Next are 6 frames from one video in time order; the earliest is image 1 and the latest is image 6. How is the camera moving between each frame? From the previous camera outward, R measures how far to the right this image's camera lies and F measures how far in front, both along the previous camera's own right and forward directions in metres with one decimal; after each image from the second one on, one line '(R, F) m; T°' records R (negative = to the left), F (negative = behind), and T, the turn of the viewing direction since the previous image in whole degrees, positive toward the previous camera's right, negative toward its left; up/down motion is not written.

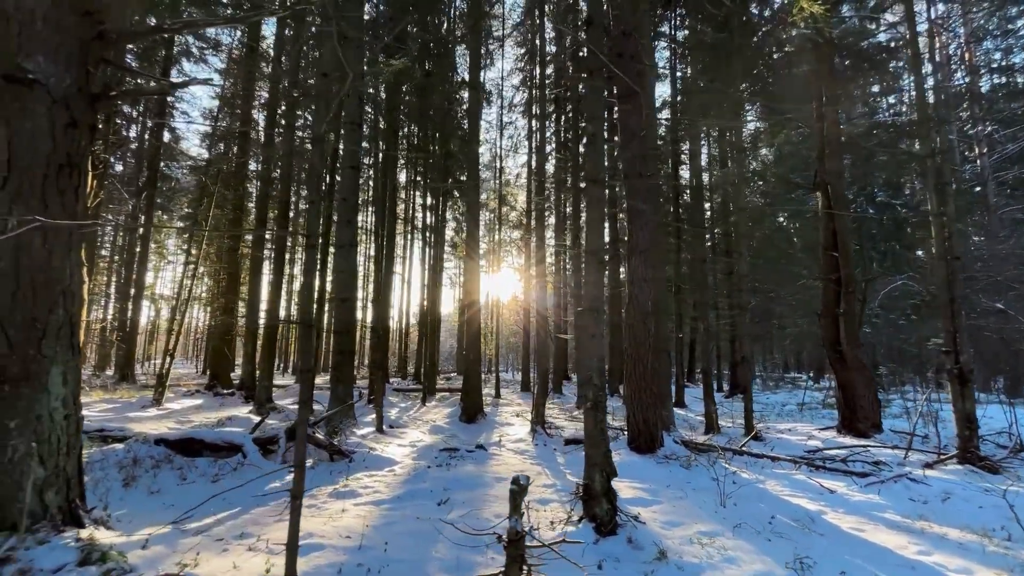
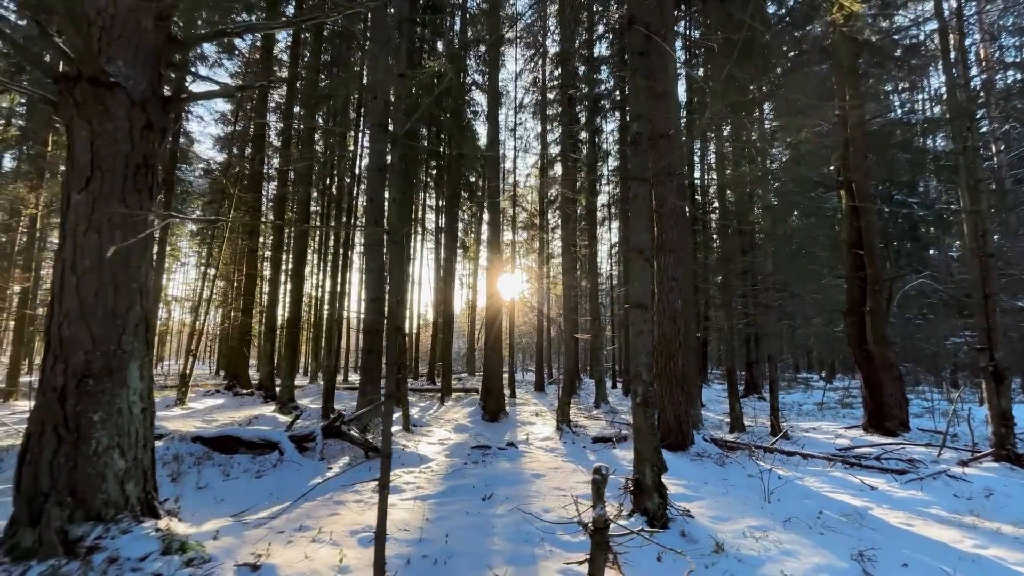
(-0.4, -0.1) m; -1°
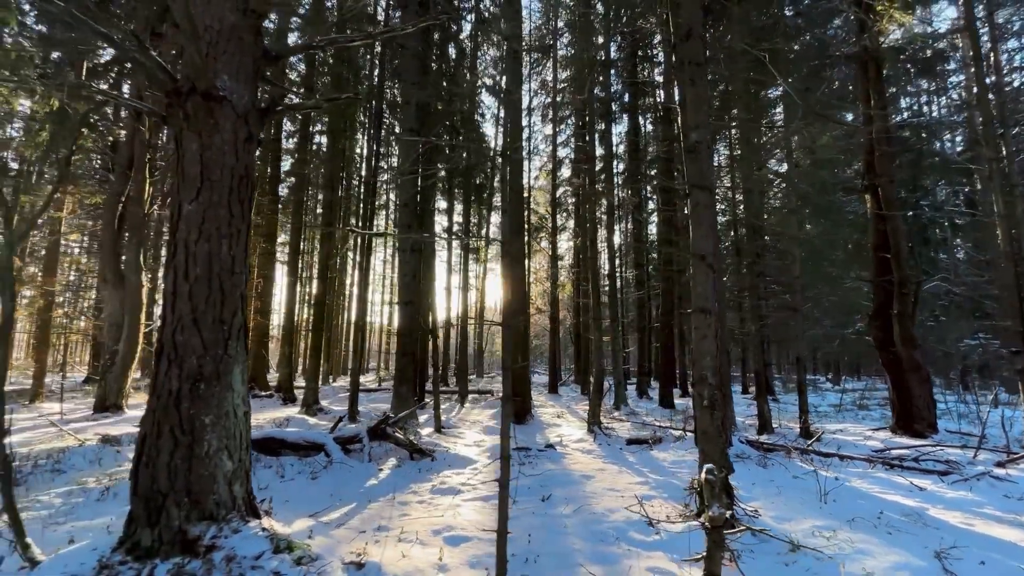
(-0.6, -0.1) m; 0°
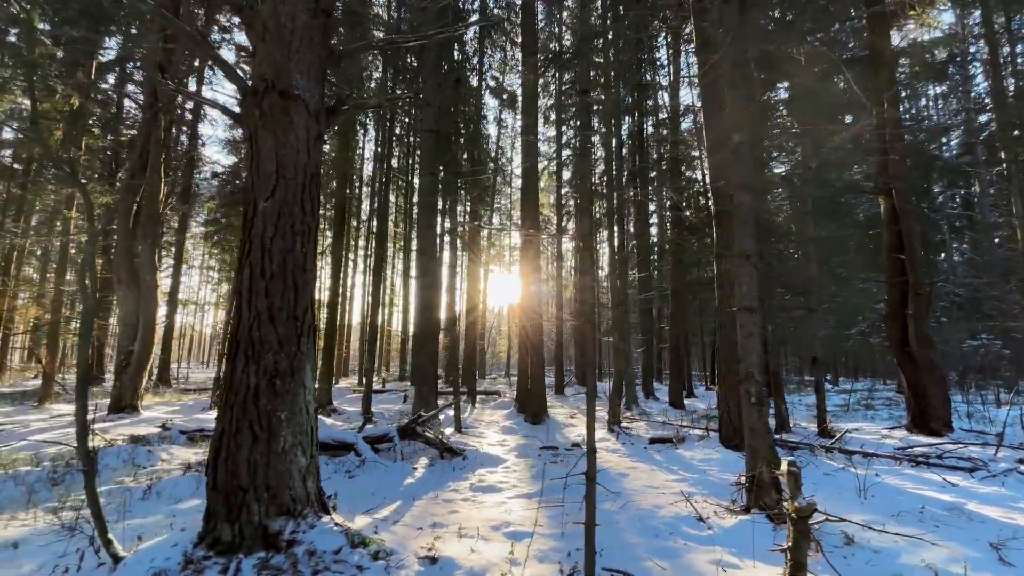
(-0.5, 0.0) m; +1°
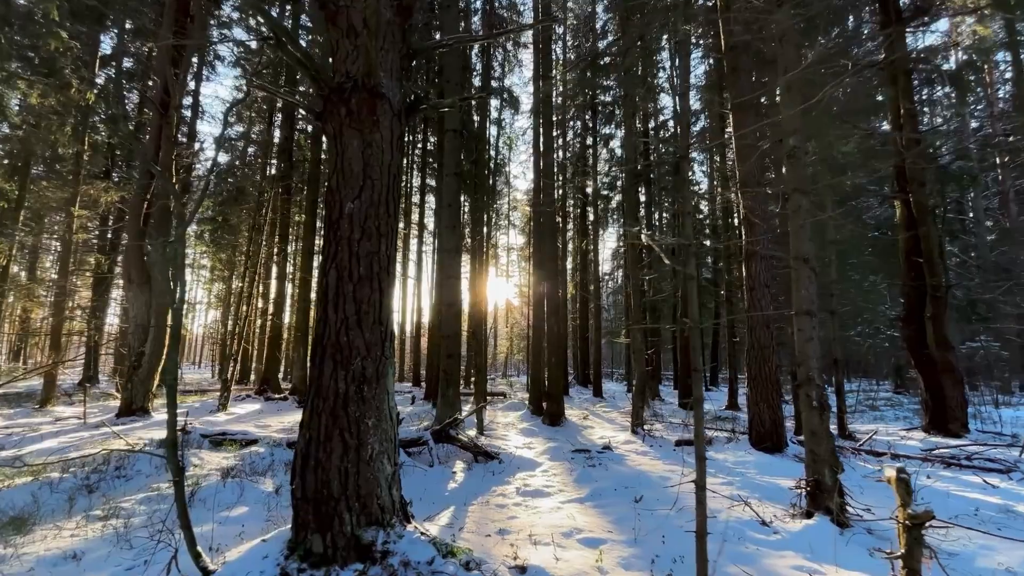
(-0.6, +0.1) m; +1°
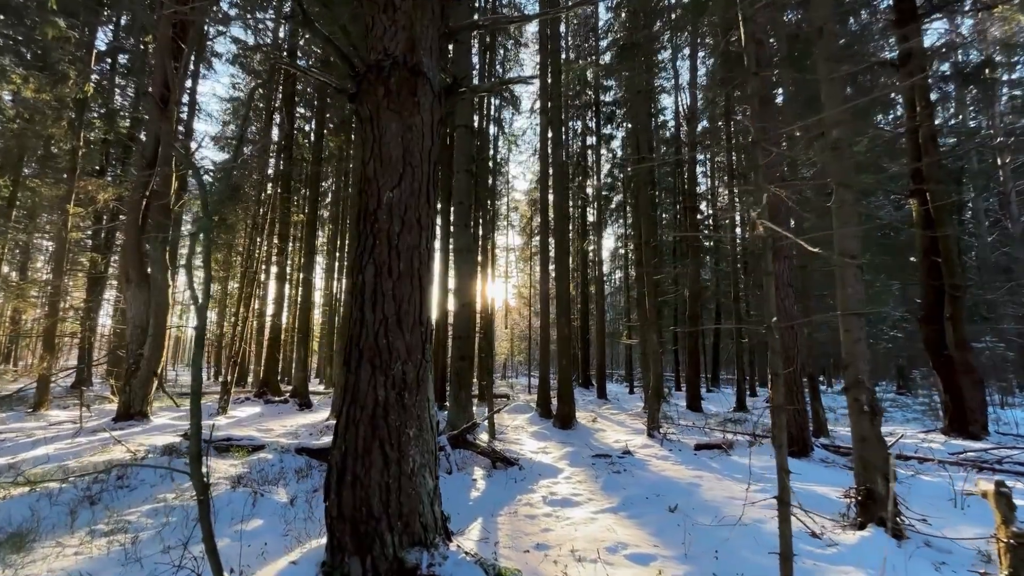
(-0.3, +0.3) m; +1°
